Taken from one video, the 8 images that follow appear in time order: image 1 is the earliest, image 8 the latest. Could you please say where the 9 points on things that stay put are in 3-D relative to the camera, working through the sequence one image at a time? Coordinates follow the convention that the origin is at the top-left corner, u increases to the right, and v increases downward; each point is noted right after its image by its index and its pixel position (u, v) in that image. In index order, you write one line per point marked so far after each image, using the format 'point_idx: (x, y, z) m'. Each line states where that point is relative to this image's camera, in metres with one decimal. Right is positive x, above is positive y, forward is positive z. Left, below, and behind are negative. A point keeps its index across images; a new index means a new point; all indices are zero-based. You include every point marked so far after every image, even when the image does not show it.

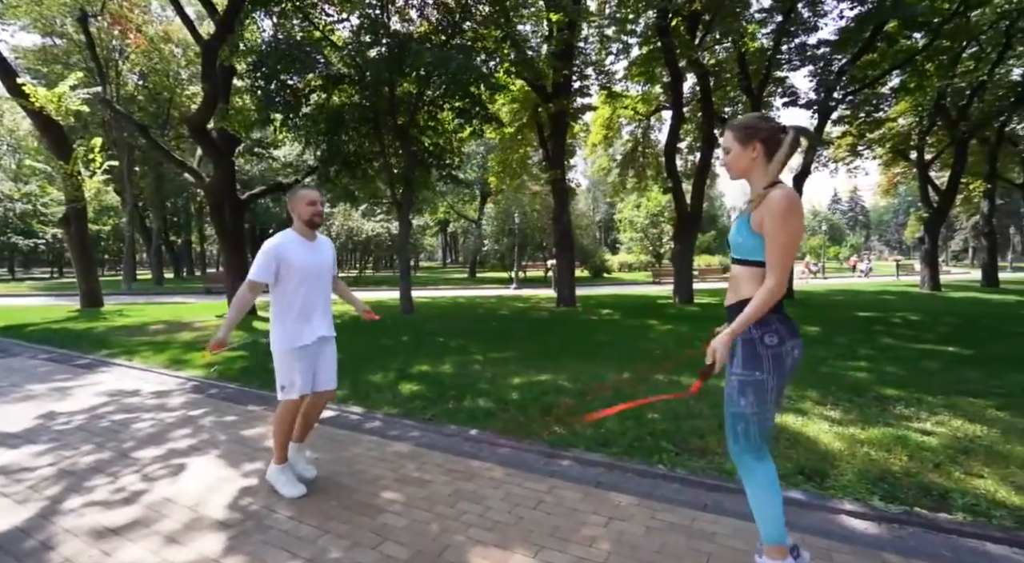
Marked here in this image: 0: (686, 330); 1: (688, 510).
0: (+3.0, -0.8, +9.2) m
1: (+1.4, -1.8, +4.5) m
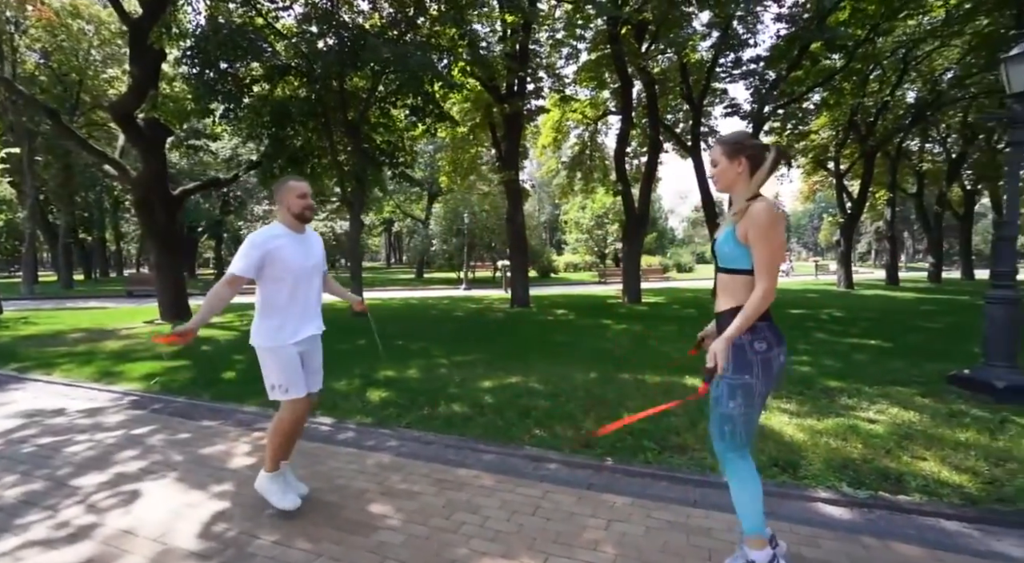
0: (+2.3, -0.8, +9.6) m
1: (+1.4, -1.9, +4.8) m
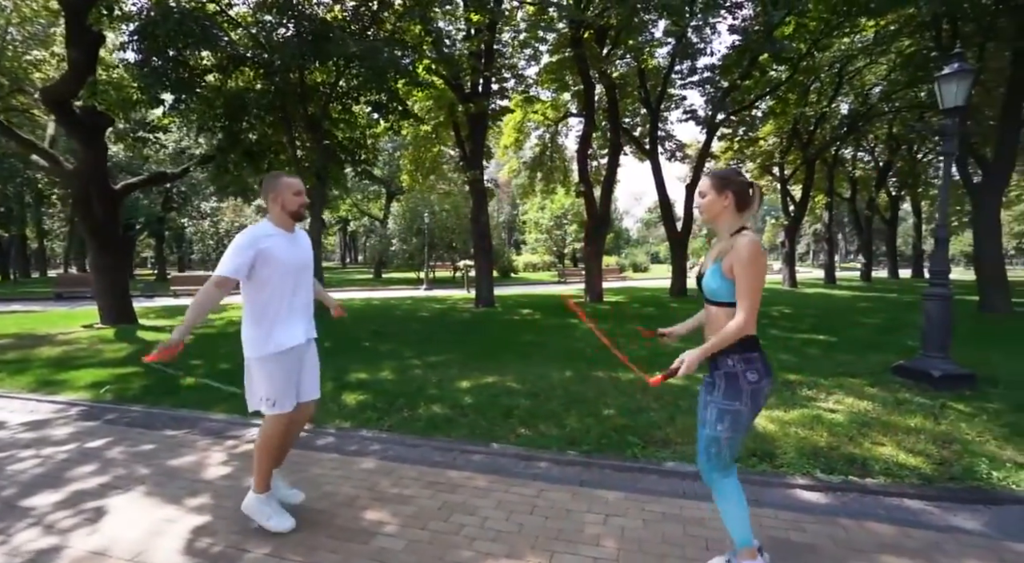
0: (+1.7, -0.8, +9.8) m
1: (+1.4, -1.9, +5.0) m
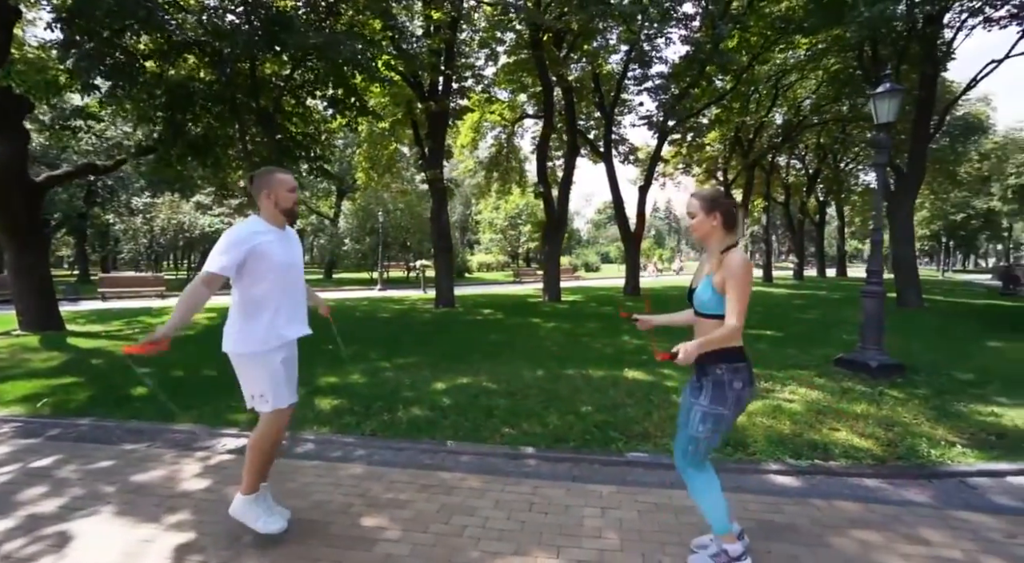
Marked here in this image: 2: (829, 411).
0: (+1.1, -0.8, +10.1) m
1: (+1.3, -1.9, +5.2) m
2: (+3.7, -1.5, +6.7) m
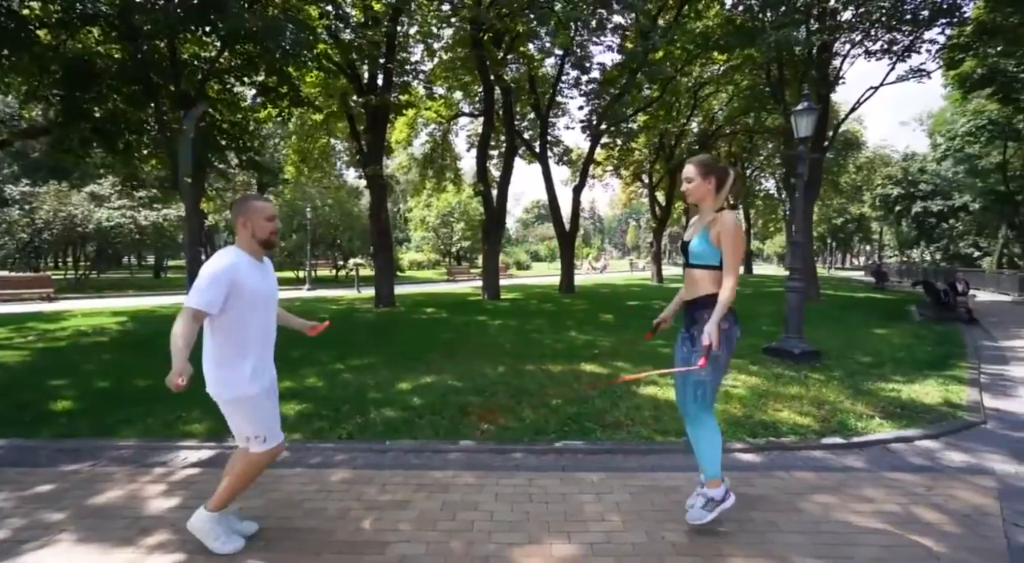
0: (+0.1, -0.7, +10.3) m
1: (+1.3, -1.8, +5.5) m
2: (+3.3, -1.5, +7.5) m
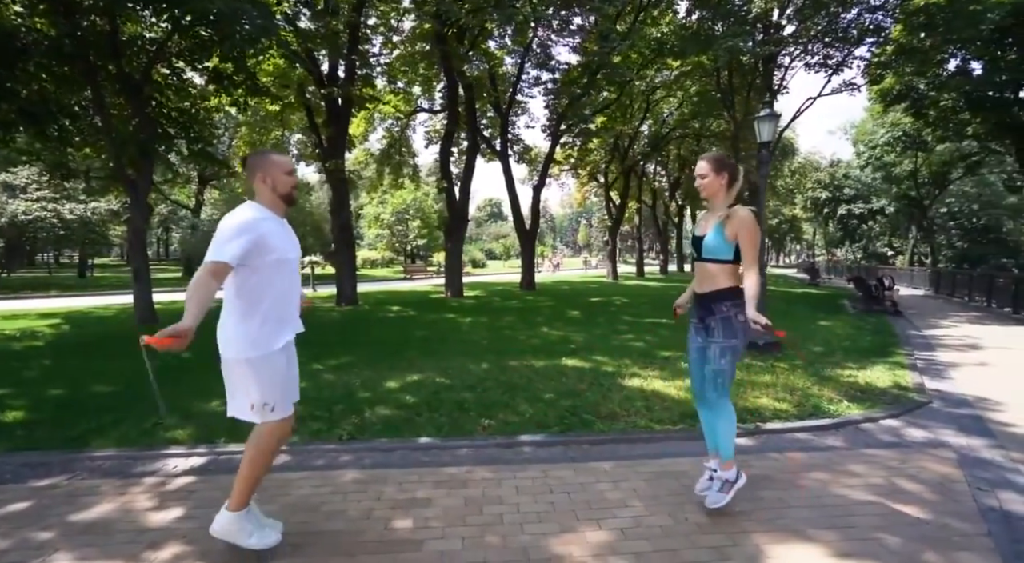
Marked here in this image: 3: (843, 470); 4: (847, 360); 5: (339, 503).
0: (-0.5, -0.7, +10.2) m
1: (+1.4, -1.8, +5.7) m
2: (+3.1, -1.4, +7.9) m
3: (+3.3, -1.9, +5.7) m
4: (+5.2, -1.2, +8.9) m
5: (-1.4, -1.8, +4.7) m
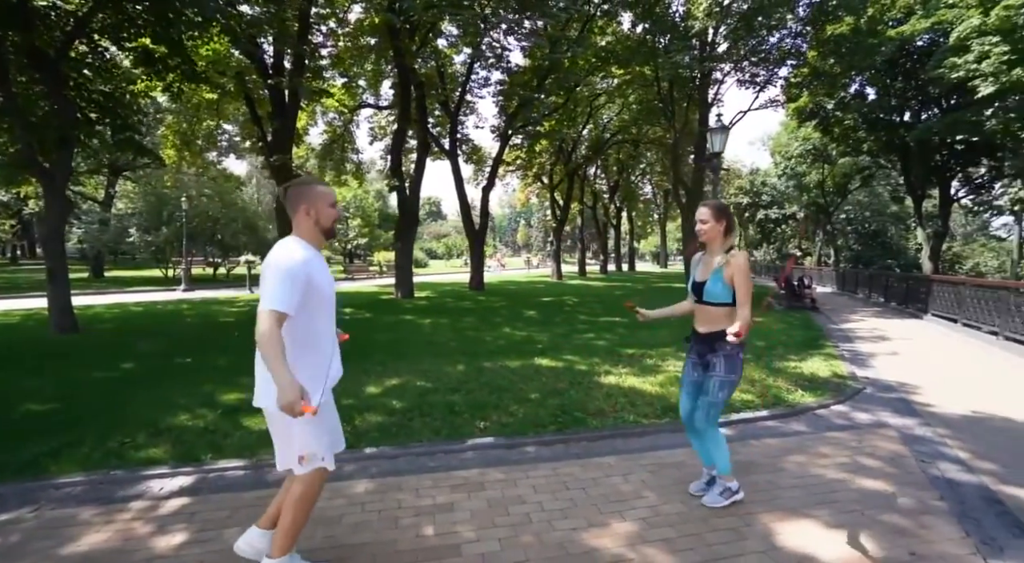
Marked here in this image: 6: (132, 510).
0: (-1.2, -0.7, +10.0) m
1: (+1.4, -1.7, +5.9) m
2: (+2.7, -1.4, +8.3) m
3: (+3.3, -1.9, +6.2) m
4: (+4.6, -1.2, +9.7) m
5: (-1.2, -1.8, +4.4) m
6: (-2.8, -1.7, +4.2) m
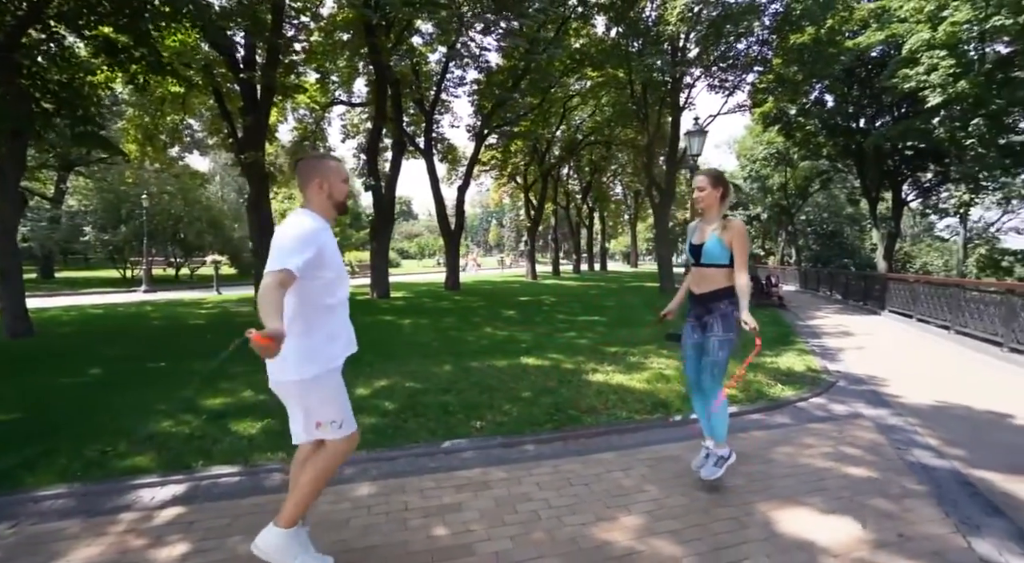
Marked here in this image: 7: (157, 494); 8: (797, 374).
0: (-1.5, -0.7, +9.9) m
1: (+1.4, -1.7, +5.9) m
2: (+2.5, -1.3, +8.5) m
3: (+3.2, -1.8, +6.4) m
4: (+4.3, -1.2, +10.0) m
5: (-1.1, -1.8, +4.3) m
6: (-2.7, -1.6, +3.9) m
7: (-2.7, -1.6, +4.3) m
8: (+4.3, -1.4, +8.7) m
